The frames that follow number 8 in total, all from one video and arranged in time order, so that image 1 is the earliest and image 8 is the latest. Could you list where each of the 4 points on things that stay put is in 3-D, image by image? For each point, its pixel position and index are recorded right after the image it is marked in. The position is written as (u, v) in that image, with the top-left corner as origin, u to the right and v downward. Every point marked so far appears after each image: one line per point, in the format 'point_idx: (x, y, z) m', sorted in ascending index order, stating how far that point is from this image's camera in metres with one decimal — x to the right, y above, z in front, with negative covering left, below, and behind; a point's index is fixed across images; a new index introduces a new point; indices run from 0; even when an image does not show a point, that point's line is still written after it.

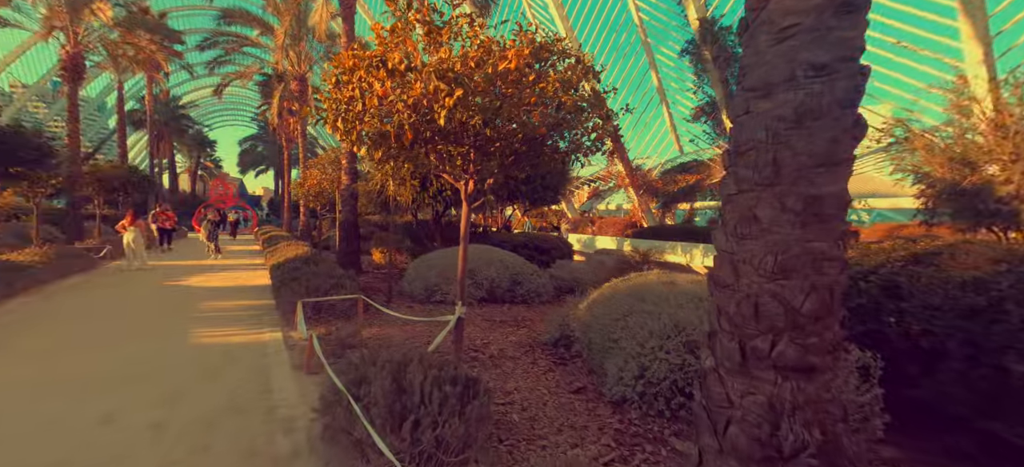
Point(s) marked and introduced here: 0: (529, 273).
0: (+0.4, -0.9, +9.1) m
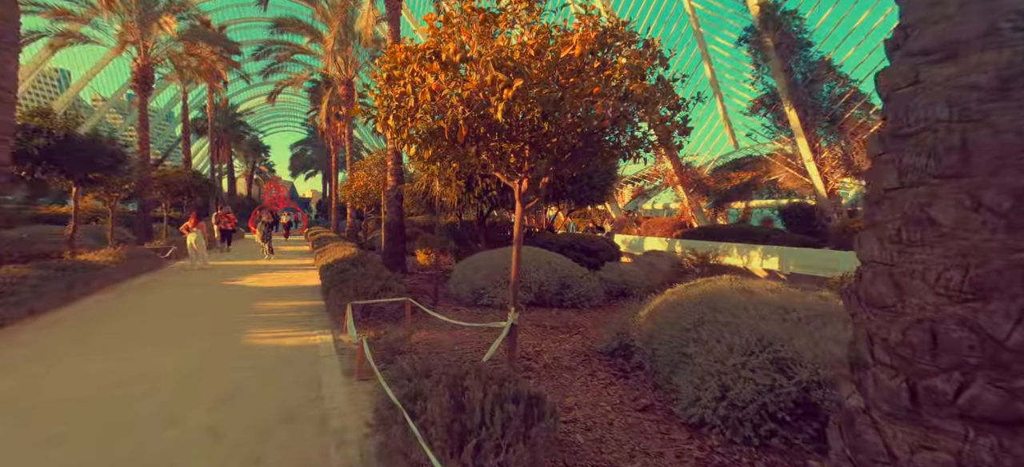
0: (+1.5, -0.9, +8.7) m
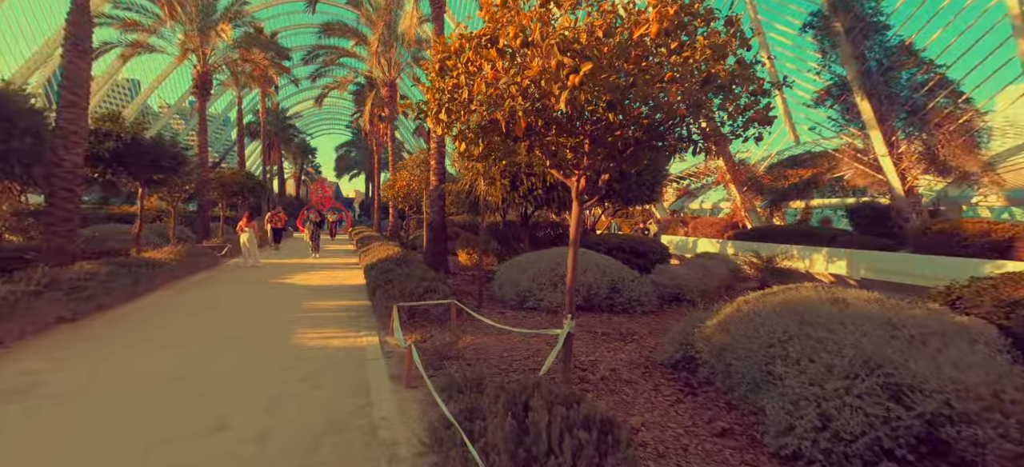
0: (+2.5, -1.0, +8.2) m
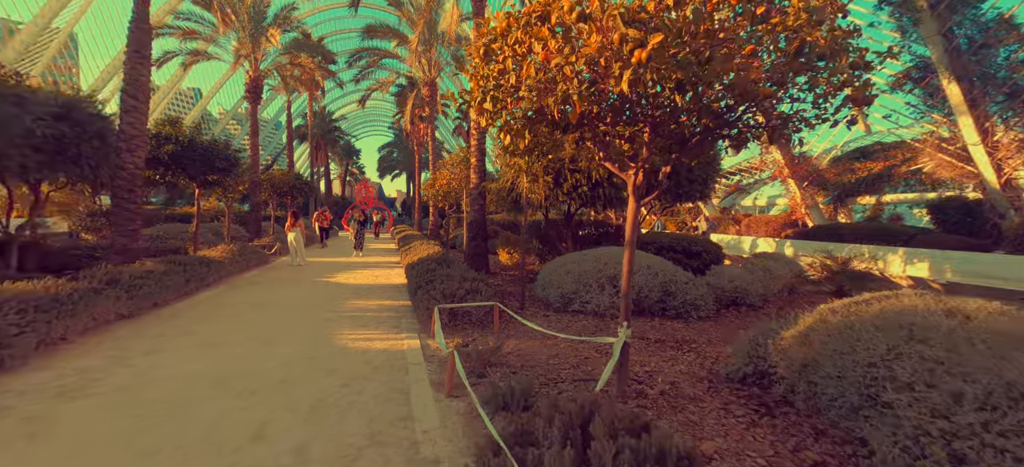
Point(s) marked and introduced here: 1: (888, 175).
0: (+3.3, -0.9, +7.6) m
1: (+16.3, +2.5, +17.0) m
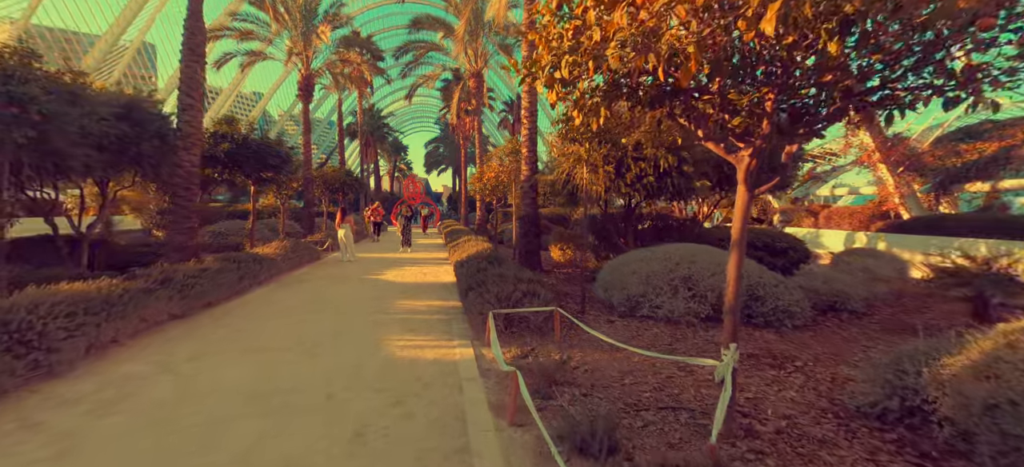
0: (+4.3, -0.8, +6.5) m
1: (+18.2, +2.8, +14.4) m
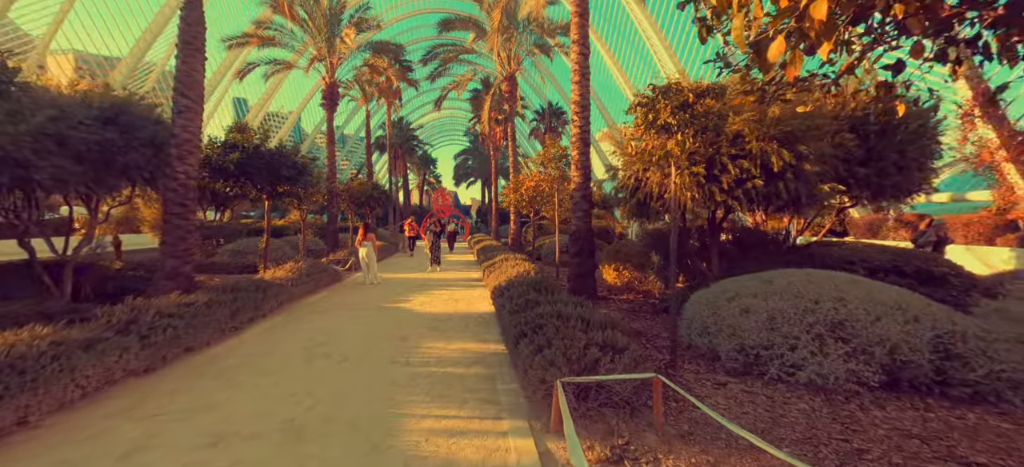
0: (+5.1, -1.1, +4.3) m
1: (+19.5, +2.4, +11.4) m
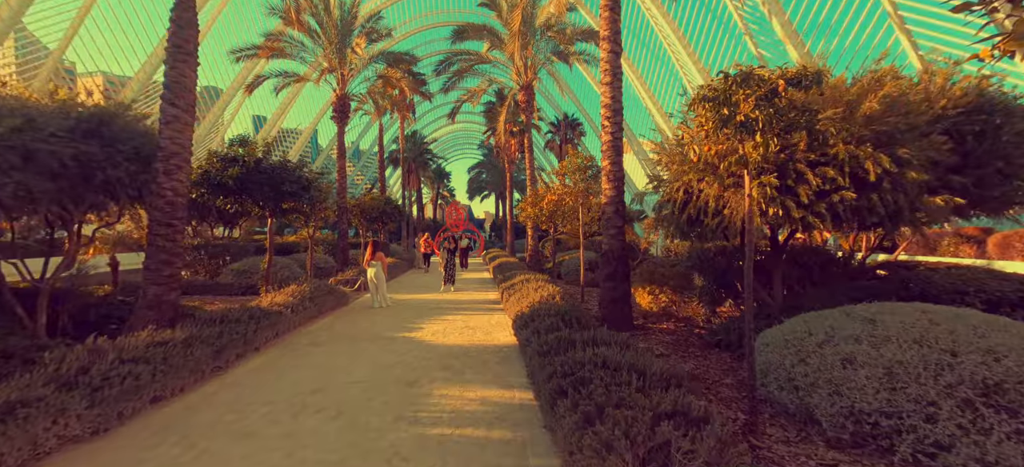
0: (+5.4, -1.4, +3.1) m
1: (+20.0, +2.0, +9.8) m
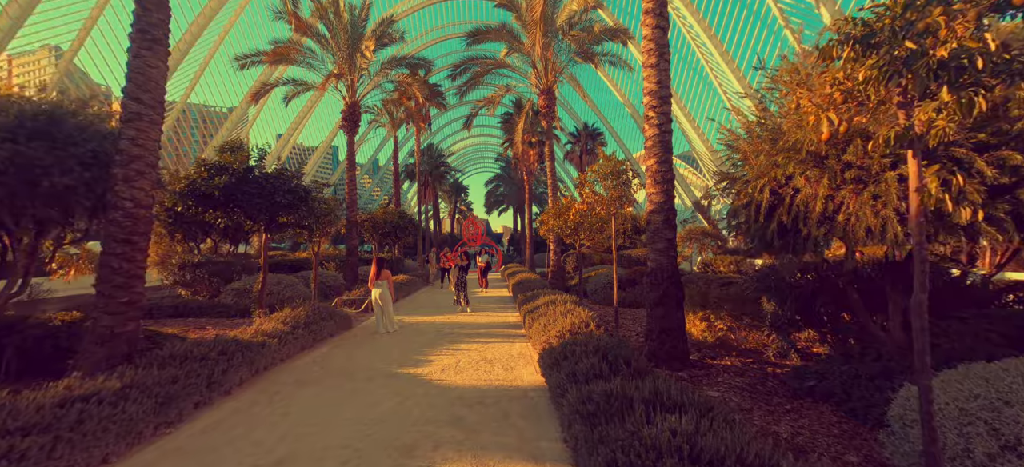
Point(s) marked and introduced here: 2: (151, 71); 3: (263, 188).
0: (+5.6, -1.4, +1.4) m
1: (+20.5, +1.8, +7.5) m
2: (-5.3, +2.4, +5.8) m
3: (-5.3, +1.0, +8.5) m
